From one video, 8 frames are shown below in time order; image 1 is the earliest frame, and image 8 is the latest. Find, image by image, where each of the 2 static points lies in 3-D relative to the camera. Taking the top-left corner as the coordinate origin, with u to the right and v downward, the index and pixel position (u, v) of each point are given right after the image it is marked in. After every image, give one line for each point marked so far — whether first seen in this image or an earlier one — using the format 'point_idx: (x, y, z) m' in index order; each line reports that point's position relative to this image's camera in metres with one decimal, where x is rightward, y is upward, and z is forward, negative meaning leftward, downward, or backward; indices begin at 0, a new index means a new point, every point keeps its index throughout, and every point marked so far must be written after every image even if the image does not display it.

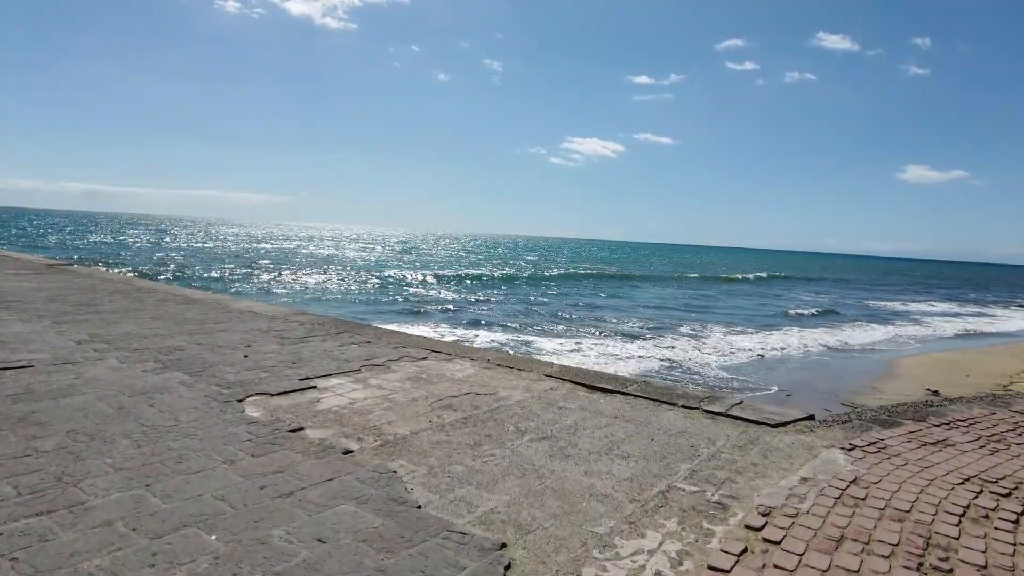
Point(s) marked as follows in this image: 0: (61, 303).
0: (-4.7, -0.2, +7.0) m
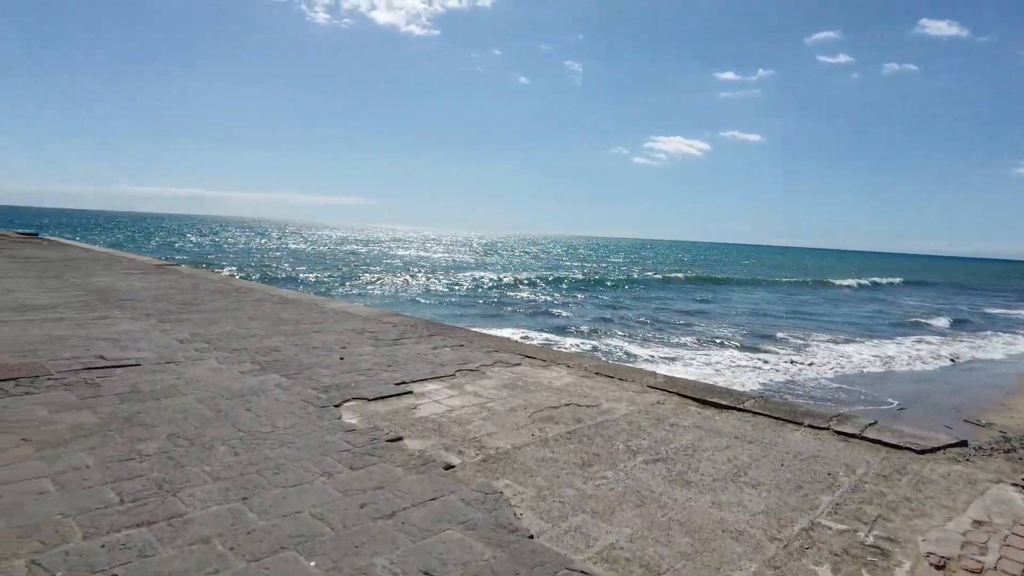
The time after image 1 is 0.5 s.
0: (-3.7, -0.1, +7.2) m
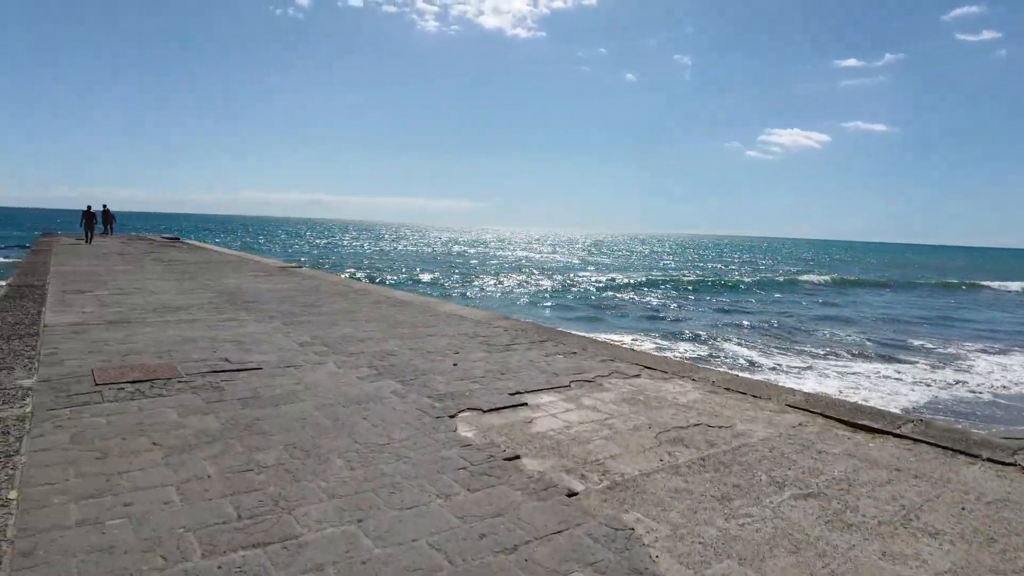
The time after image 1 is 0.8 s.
0: (-2.5, -0.2, +7.5) m
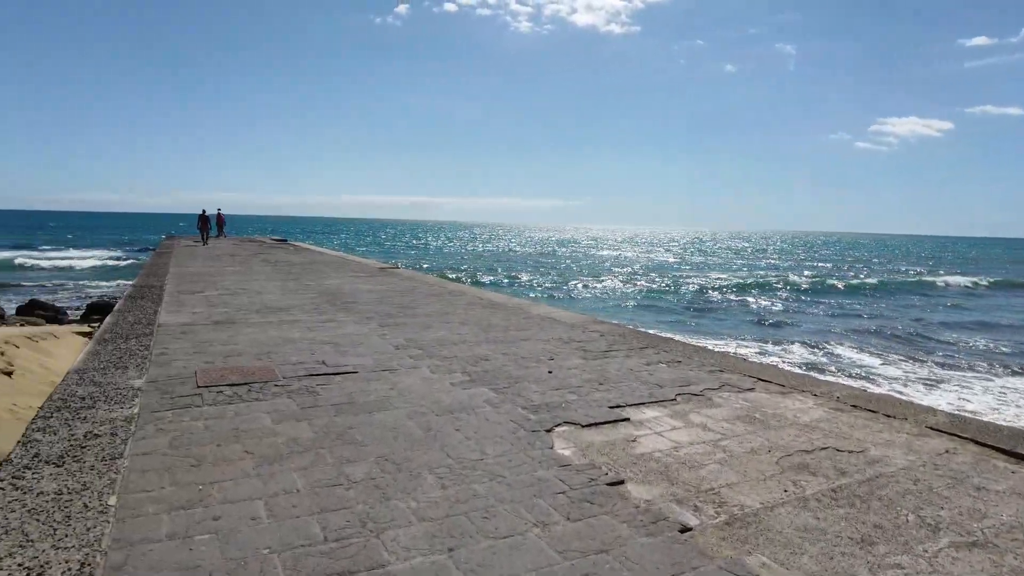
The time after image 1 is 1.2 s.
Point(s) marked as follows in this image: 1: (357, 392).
0: (-1.4, -0.2, +7.5) m
1: (-0.9, -0.6, +3.8) m
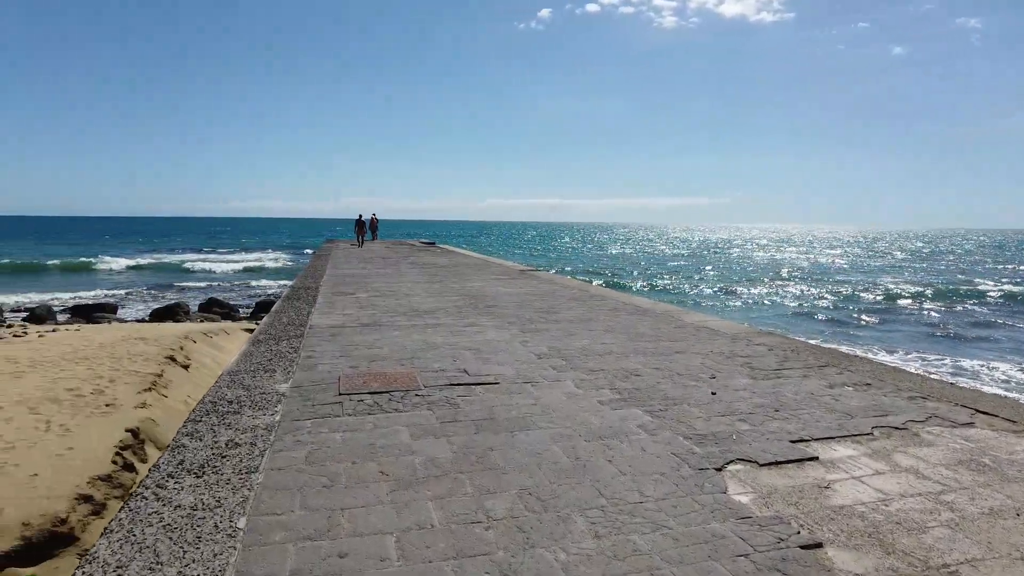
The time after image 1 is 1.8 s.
0: (+0.2, -0.2, +7.3) m
1: (-0.1, -0.6, +3.5) m
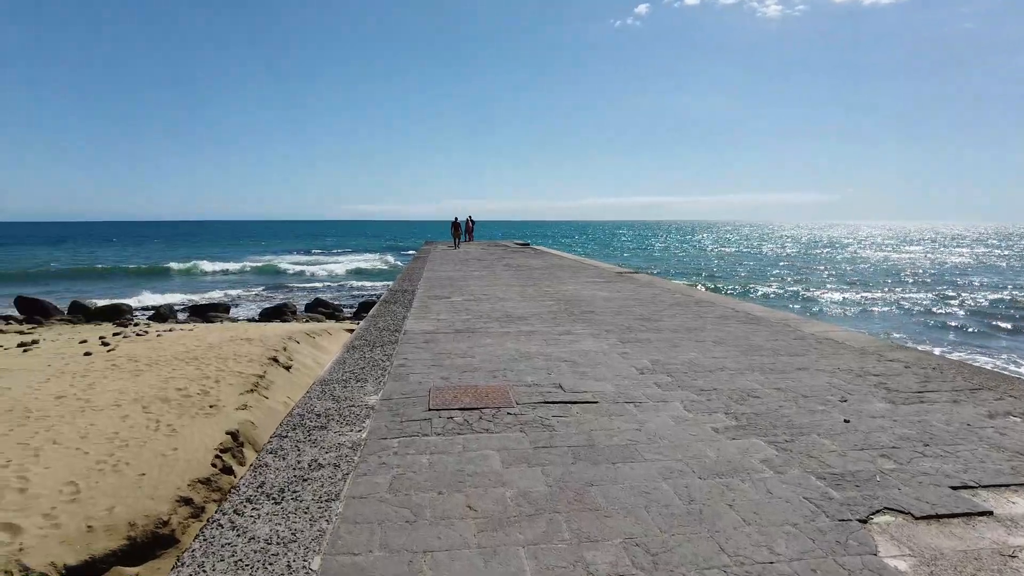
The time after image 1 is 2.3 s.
0: (+1.2, -0.3, +6.9) m
1: (+0.4, -0.7, +3.2) m
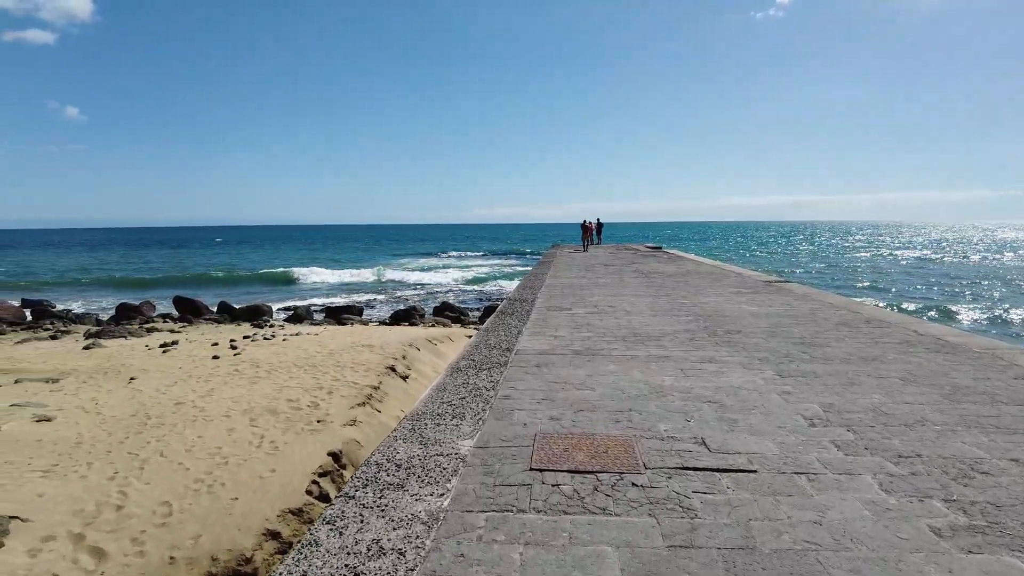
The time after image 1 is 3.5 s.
0: (+2.3, -0.4, +5.8) m
1: (+0.8, -0.8, +2.3) m
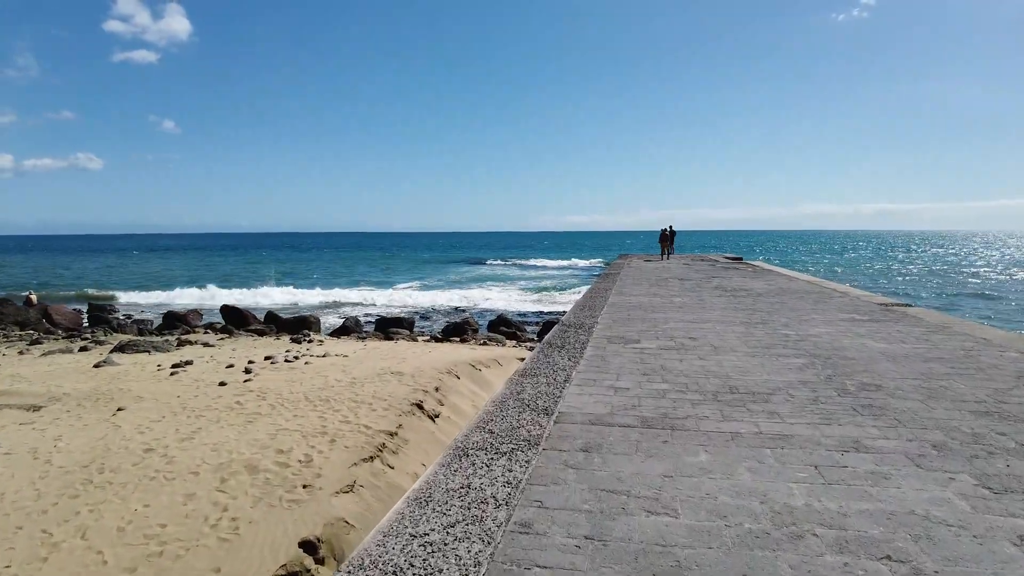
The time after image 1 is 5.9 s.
0: (+2.6, -0.7, +3.9) m
1: (+0.7, -1.0, +0.6) m
